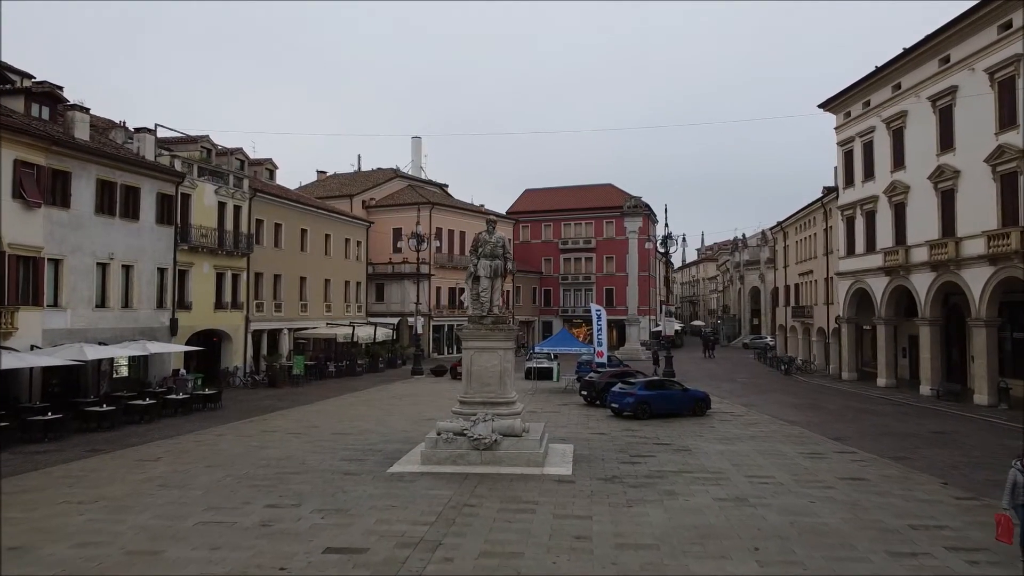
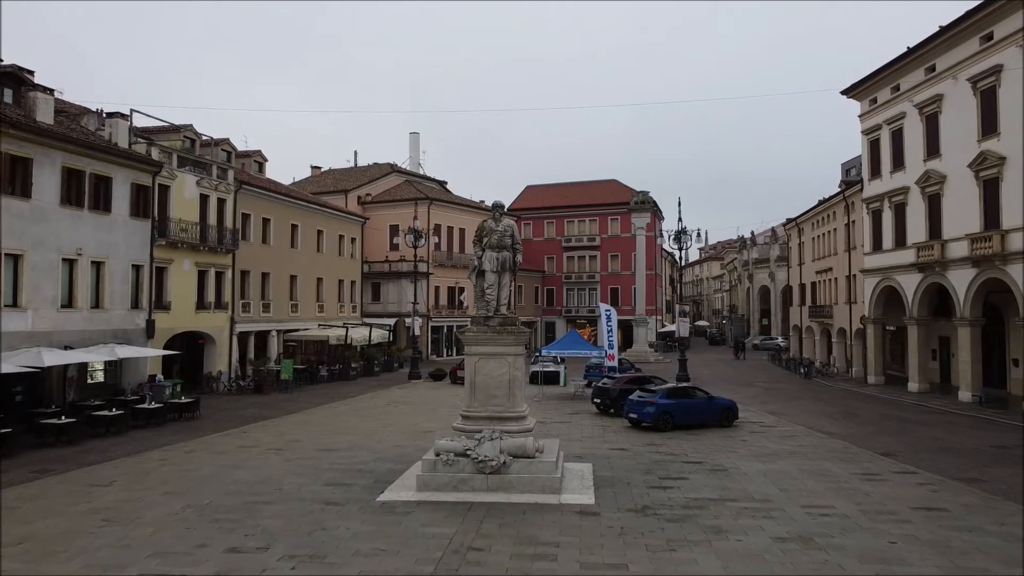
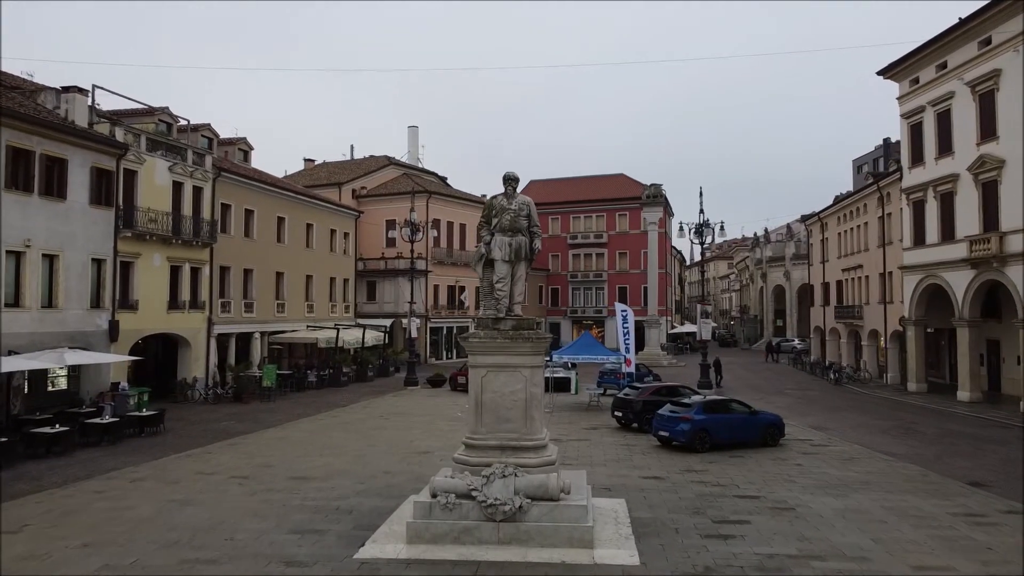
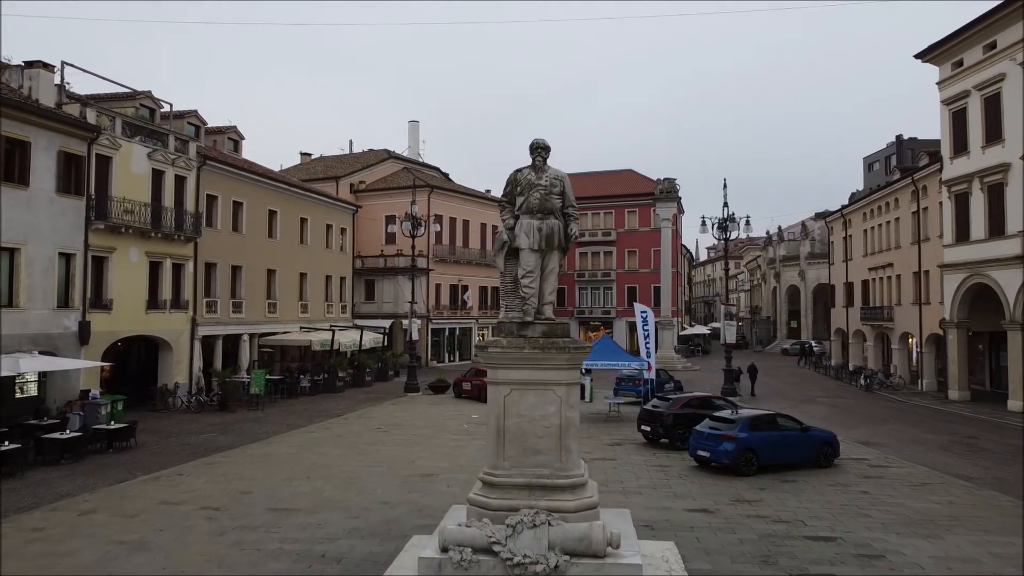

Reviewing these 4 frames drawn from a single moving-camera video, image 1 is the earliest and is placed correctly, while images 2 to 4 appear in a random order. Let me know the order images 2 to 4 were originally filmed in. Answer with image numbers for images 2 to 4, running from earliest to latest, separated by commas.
2, 3, 4
